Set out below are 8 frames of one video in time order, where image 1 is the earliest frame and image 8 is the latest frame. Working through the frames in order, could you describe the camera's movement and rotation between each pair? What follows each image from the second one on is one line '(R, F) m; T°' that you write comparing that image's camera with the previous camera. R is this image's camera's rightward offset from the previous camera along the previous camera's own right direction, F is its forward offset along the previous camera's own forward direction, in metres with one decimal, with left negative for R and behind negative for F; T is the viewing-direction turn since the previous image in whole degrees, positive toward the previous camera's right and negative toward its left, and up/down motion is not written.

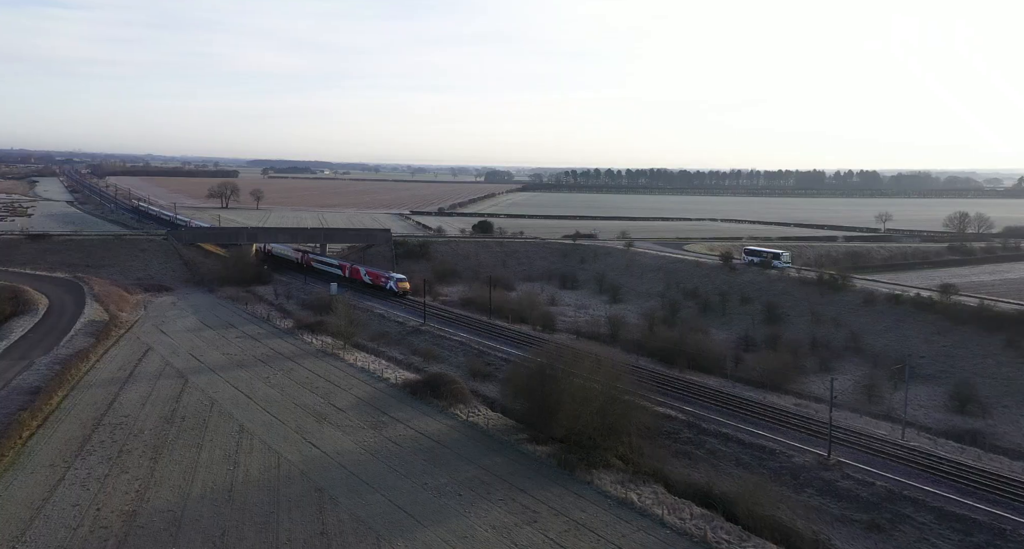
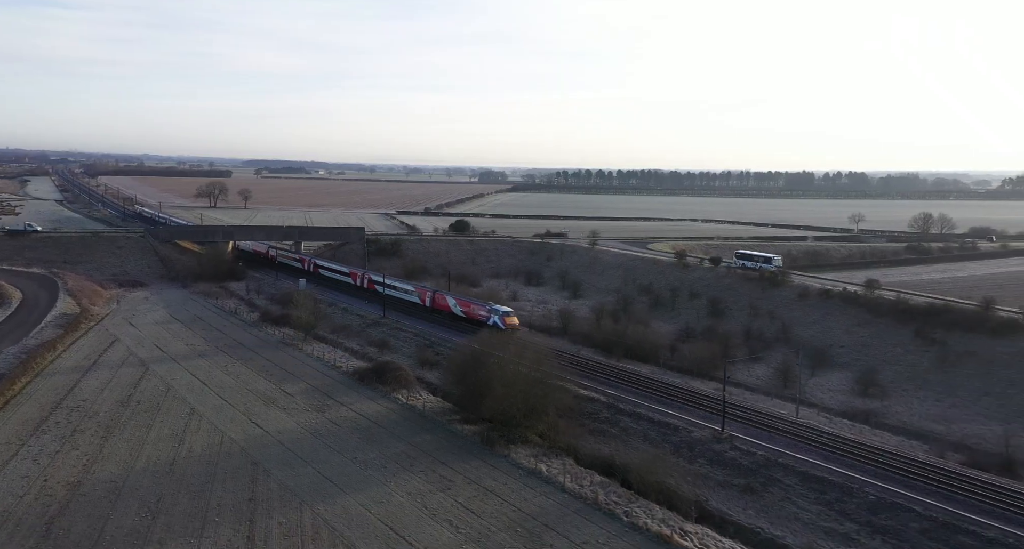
(+1.5, -1.2) m; +1°
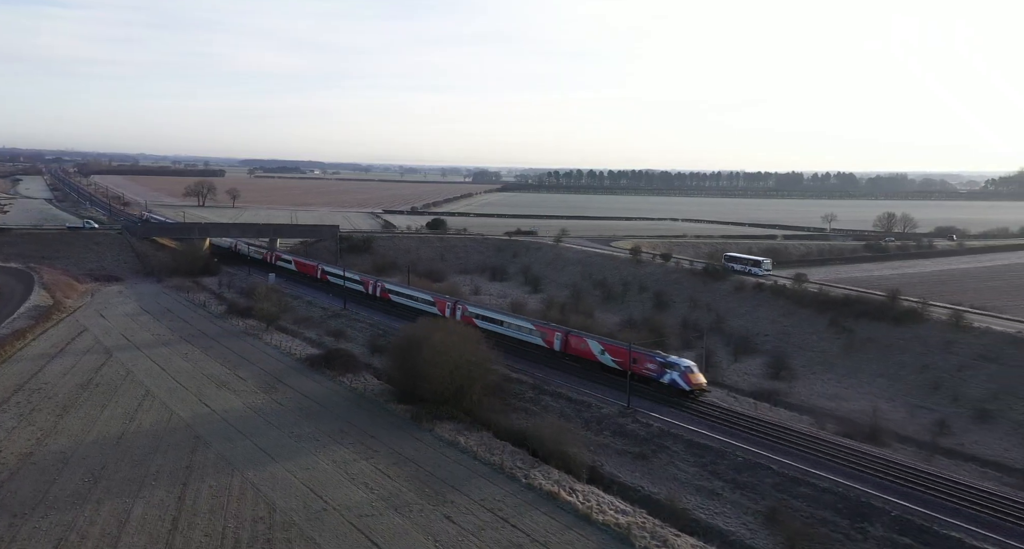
(+1.6, -1.4) m; +1°
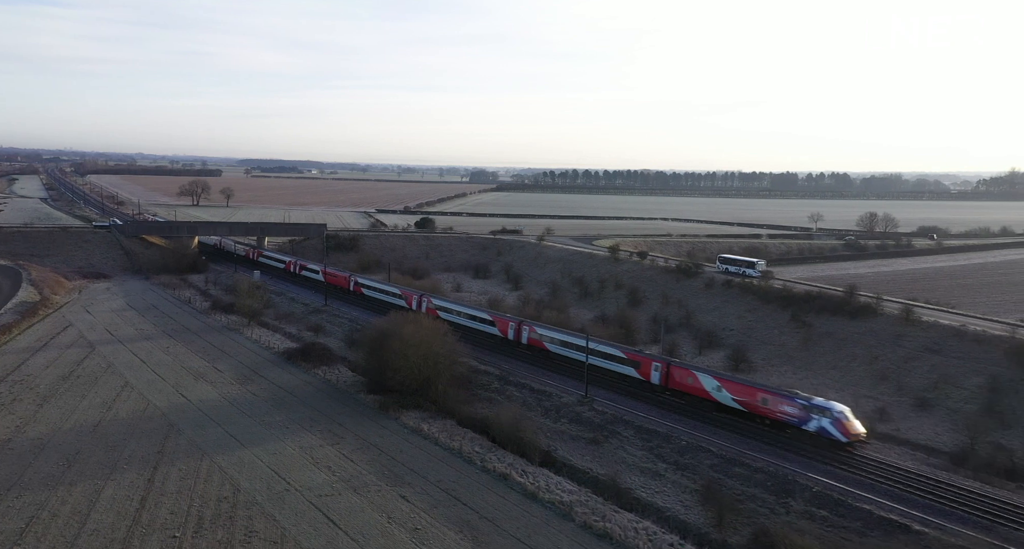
(+0.8, -0.7) m; 0°
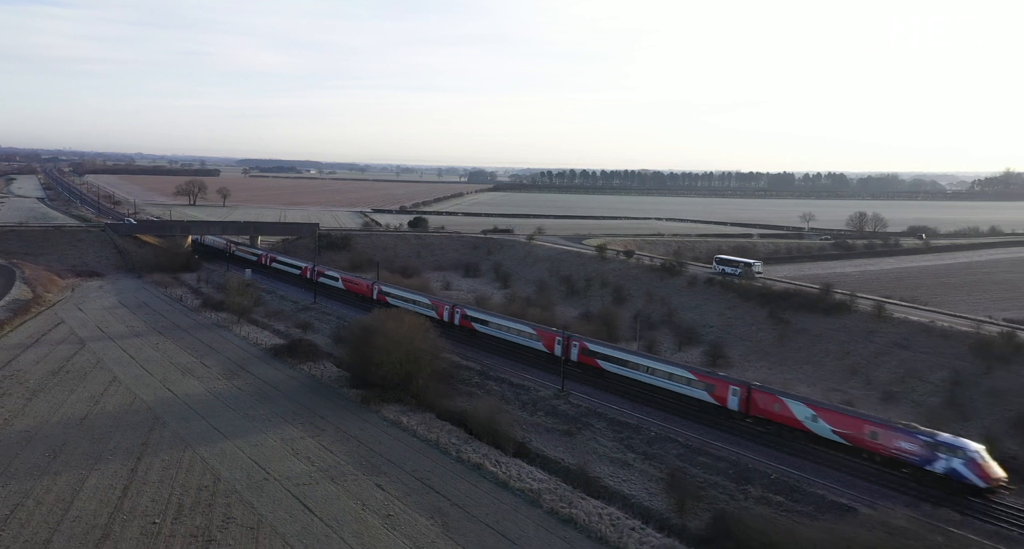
(+0.5, -0.4) m; 0°
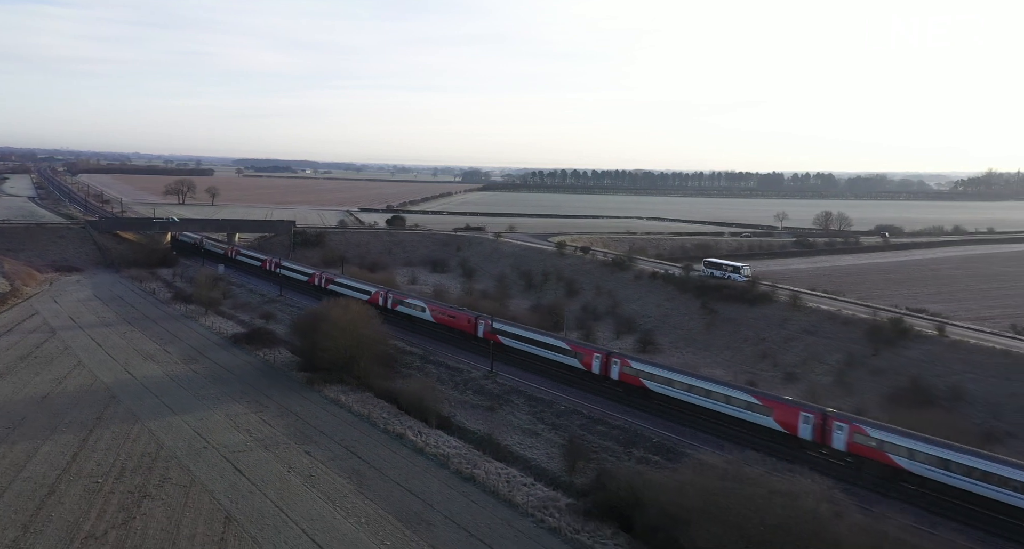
(+1.6, -1.5) m; +1°
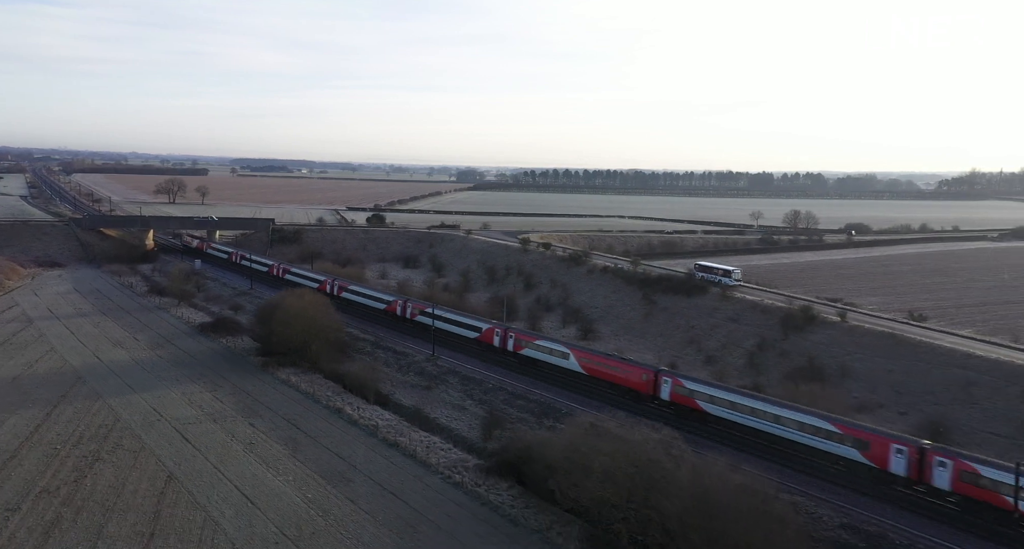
(+1.5, -1.5) m; +1°
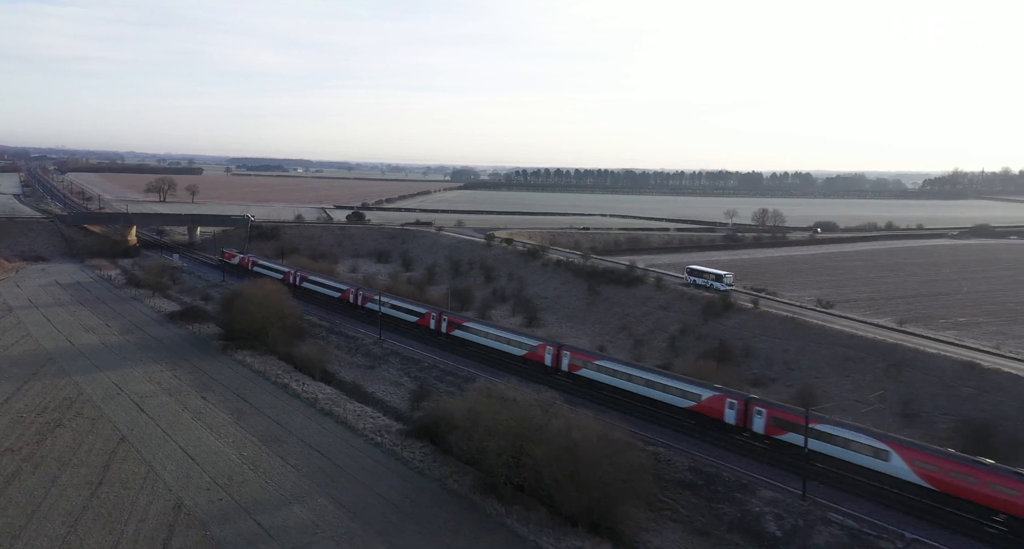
(+1.6, -1.7) m; +1°
